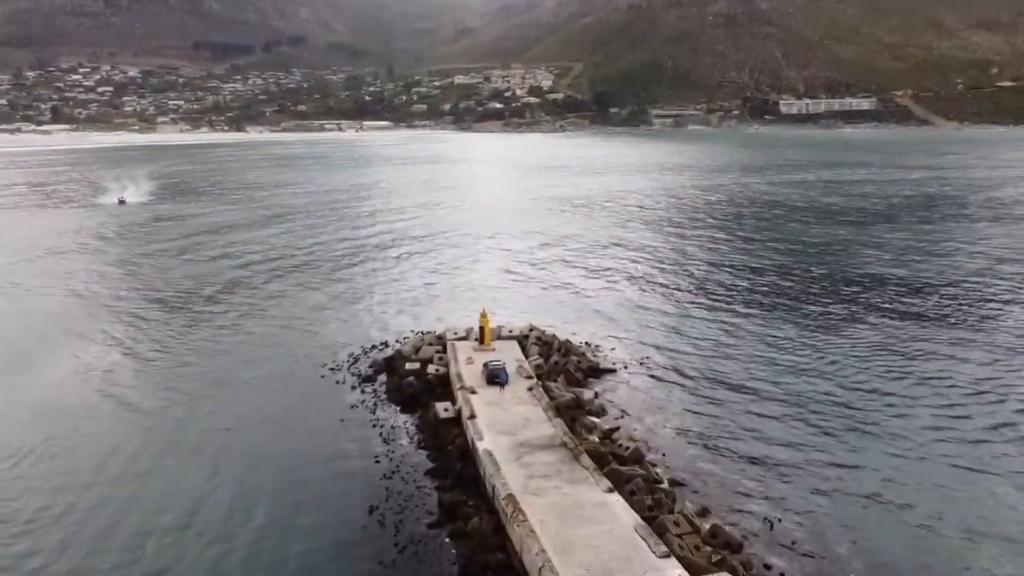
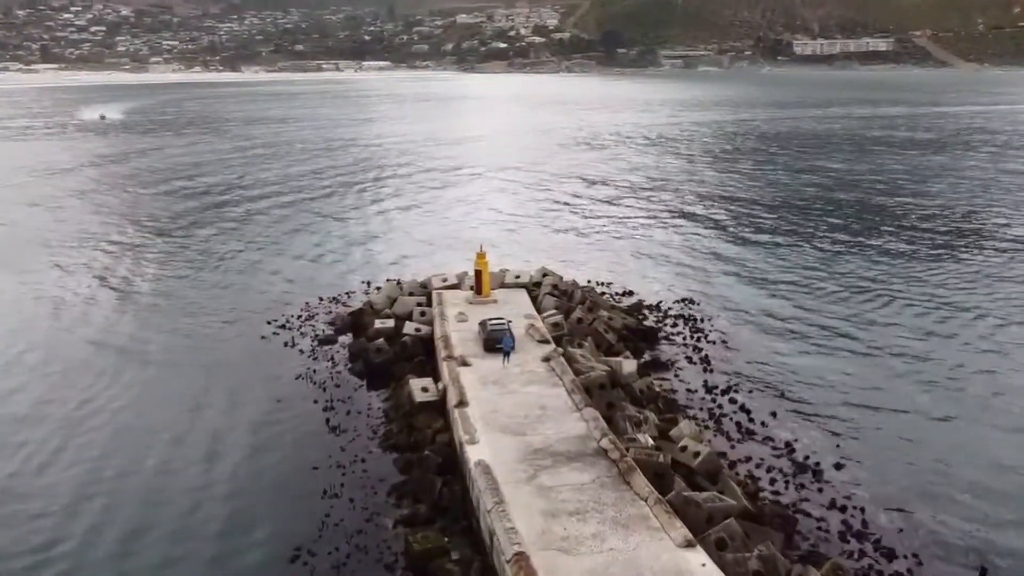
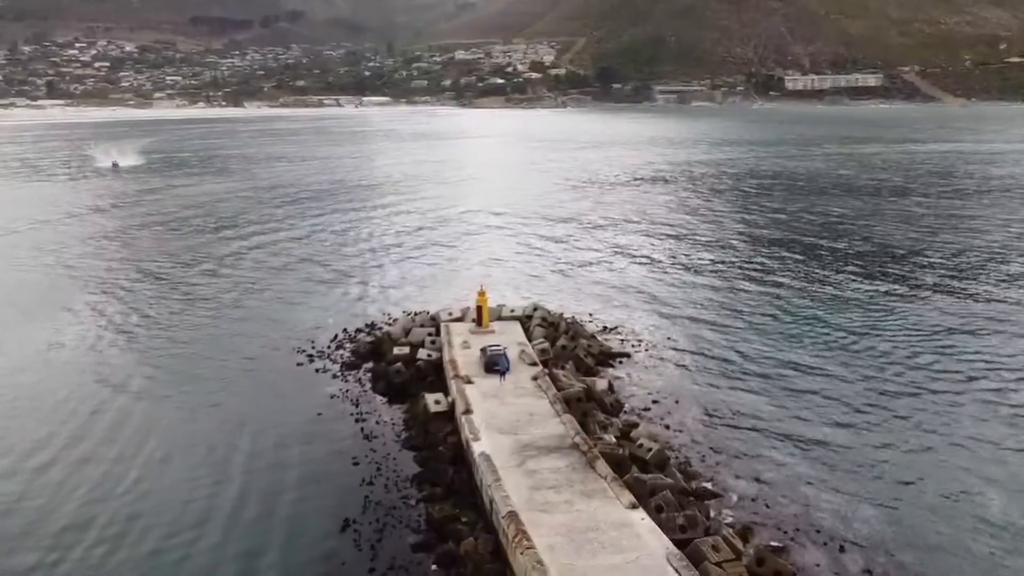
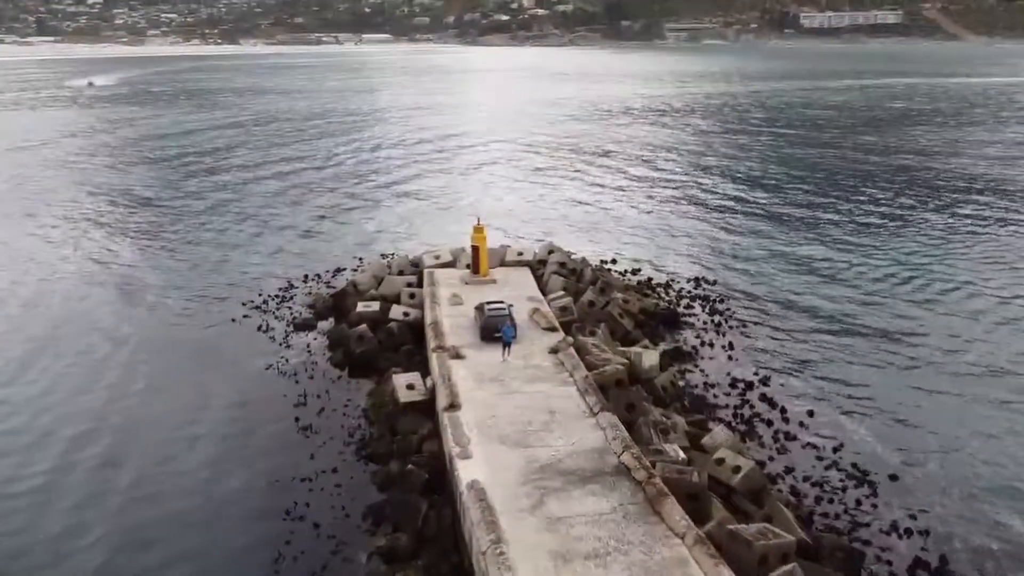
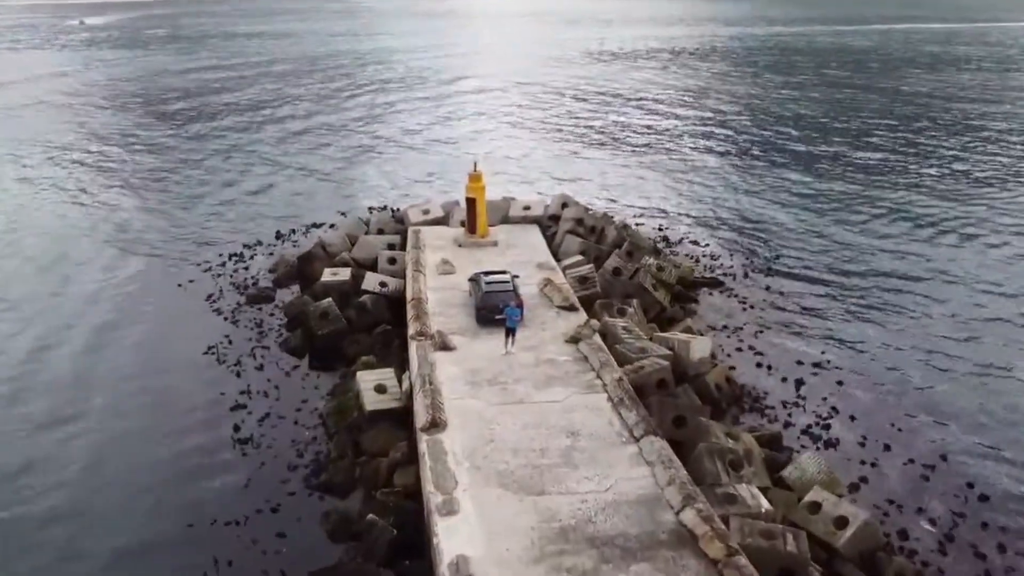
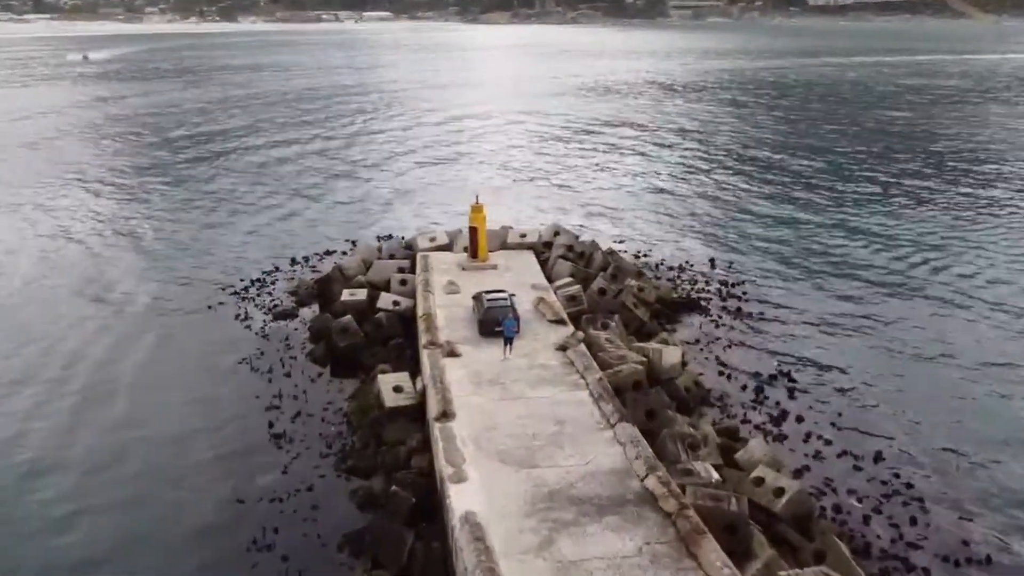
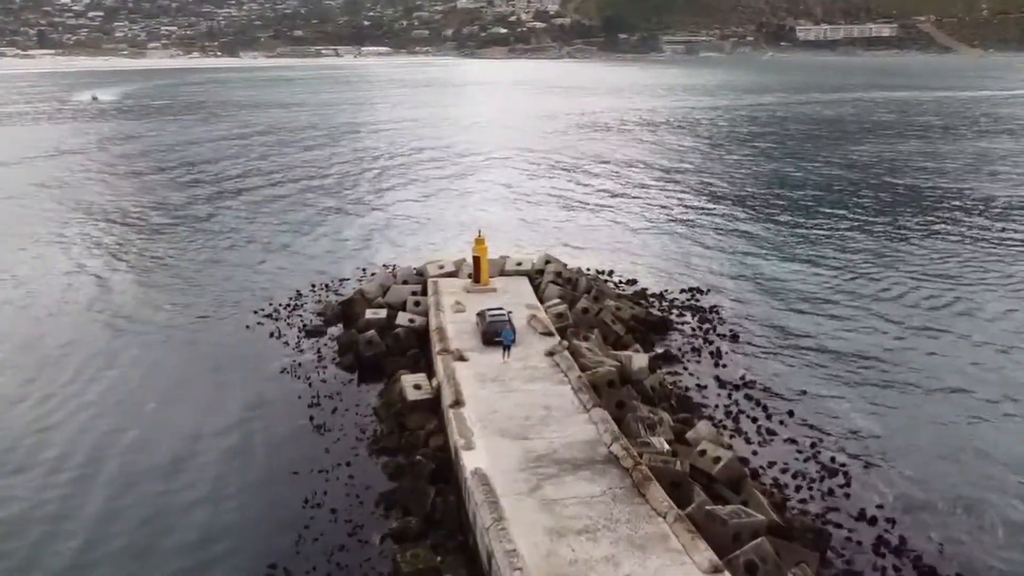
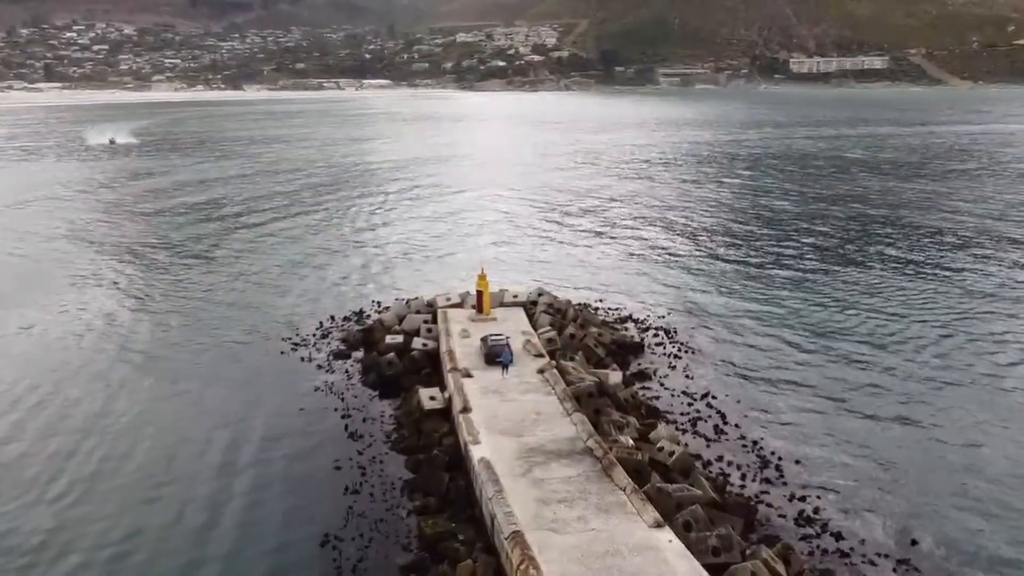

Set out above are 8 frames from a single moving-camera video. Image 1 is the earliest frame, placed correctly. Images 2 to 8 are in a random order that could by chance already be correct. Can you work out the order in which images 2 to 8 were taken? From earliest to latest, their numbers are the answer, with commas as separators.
3, 8, 2, 7, 4, 6, 5
